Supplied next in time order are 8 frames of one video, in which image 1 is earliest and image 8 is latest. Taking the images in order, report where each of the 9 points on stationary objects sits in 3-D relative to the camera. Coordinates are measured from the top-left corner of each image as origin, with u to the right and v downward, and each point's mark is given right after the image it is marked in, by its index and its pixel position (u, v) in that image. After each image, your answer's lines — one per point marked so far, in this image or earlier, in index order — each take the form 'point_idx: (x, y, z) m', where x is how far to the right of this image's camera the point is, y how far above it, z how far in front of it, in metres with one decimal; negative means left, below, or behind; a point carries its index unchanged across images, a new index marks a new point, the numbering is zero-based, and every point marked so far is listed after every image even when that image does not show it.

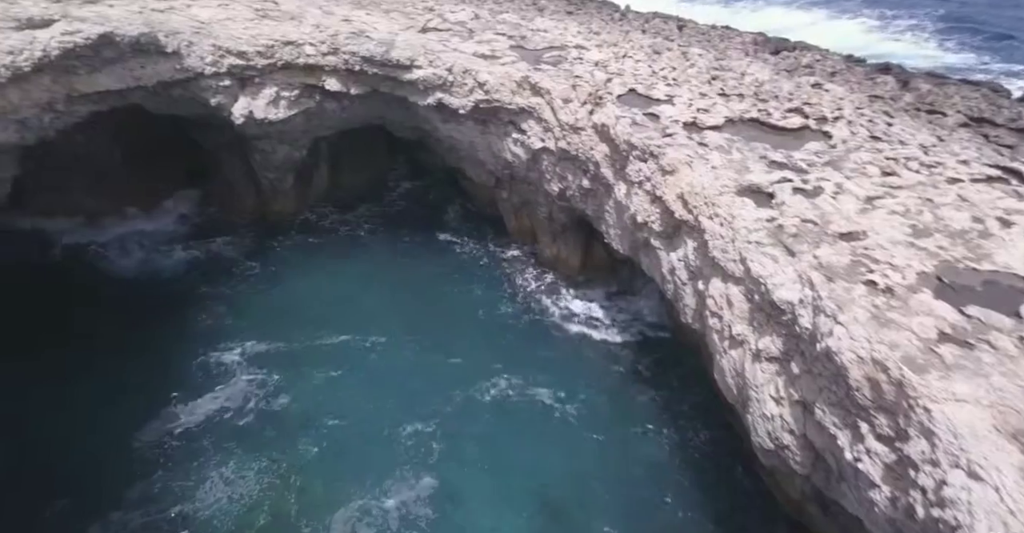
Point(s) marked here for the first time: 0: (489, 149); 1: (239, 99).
0: (-0.6, +2.7, +15.1) m
1: (-5.7, +3.6, +13.8) m
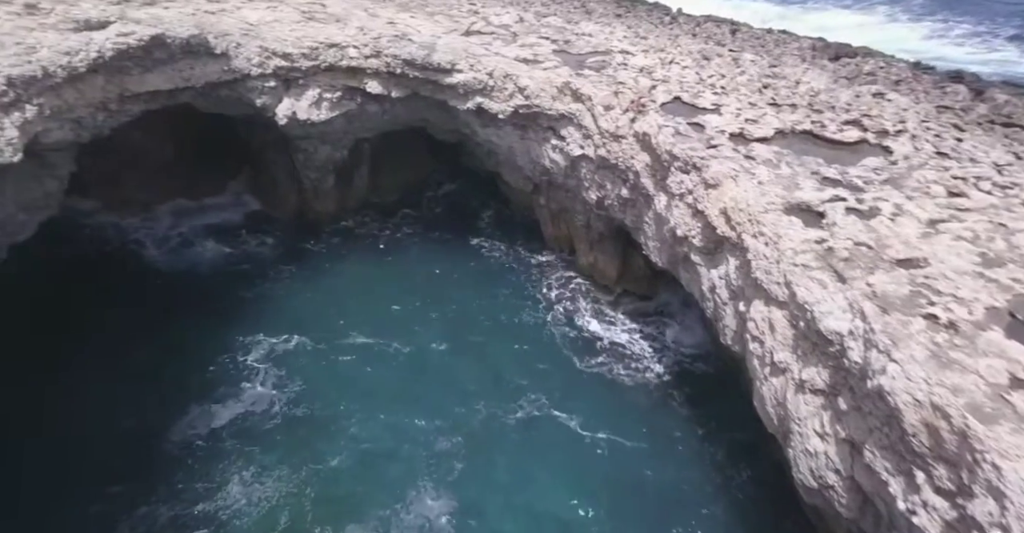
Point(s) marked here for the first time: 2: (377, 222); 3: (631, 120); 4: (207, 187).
0: (+0.3, +2.6, +14.8) m
1: (-4.9, +3.6, +13.8) m
2: (-3.4, +1.1, +17.1) m
3: (+2.1, +2.6, +11.4) m
4: (-8.1, +2.1, +17.3) m
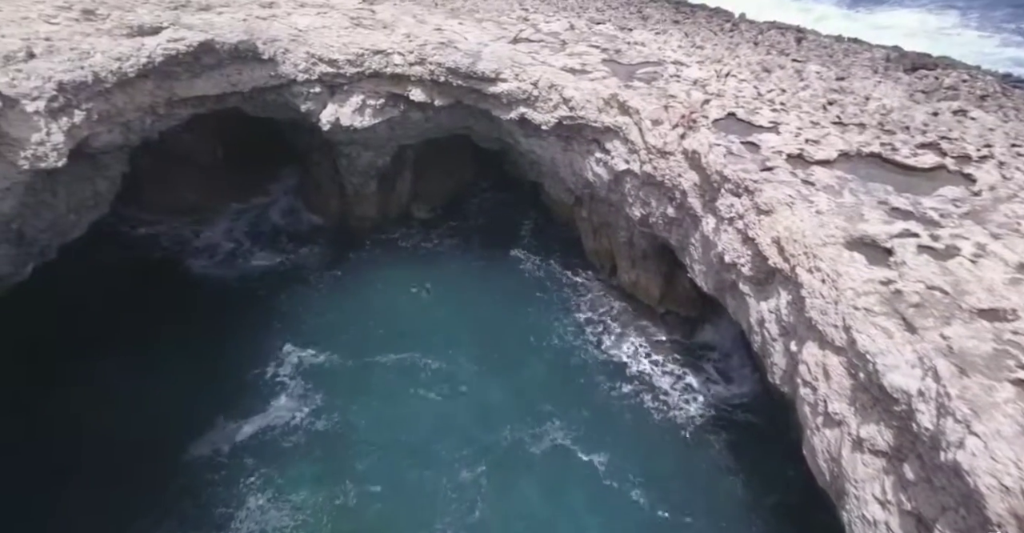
0: (+1.3, +2.2, +14.3) m
1: (-3.9, +3.4, +13.7) m
2: (-2.3, +0.9, +16.8) m
3: (+2.8, +2.1, +10.8) m
4: (-6.9, +2.0, +17.4) m
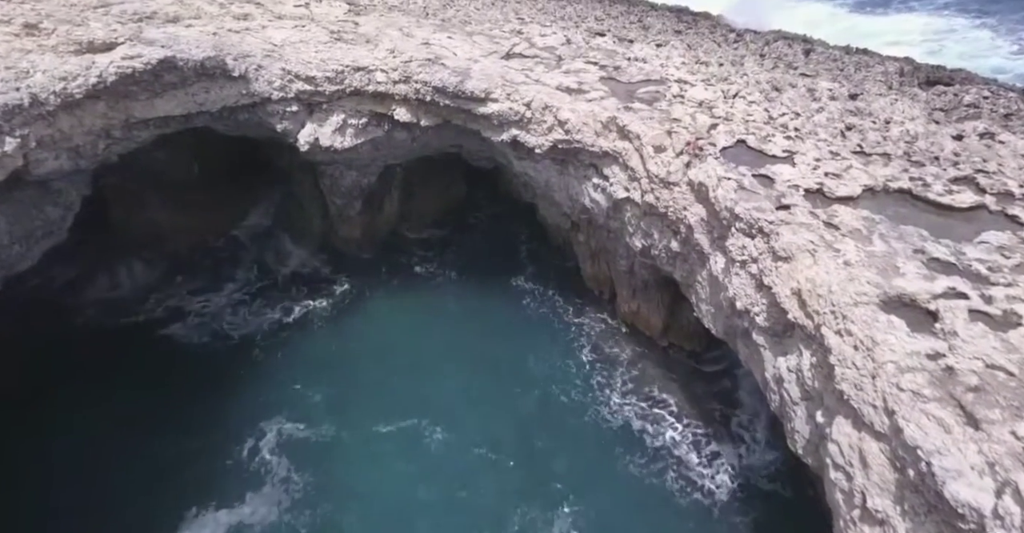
0: (+1.1, +1.5, +13.4) m
1: (-4.1, +2.8, +12.8) m
2: (-2.5, +0.2, +15.9) m
3: (+2.6, +1.5, +9.9) m
4: (-7.1, +1.4, +16.4) m
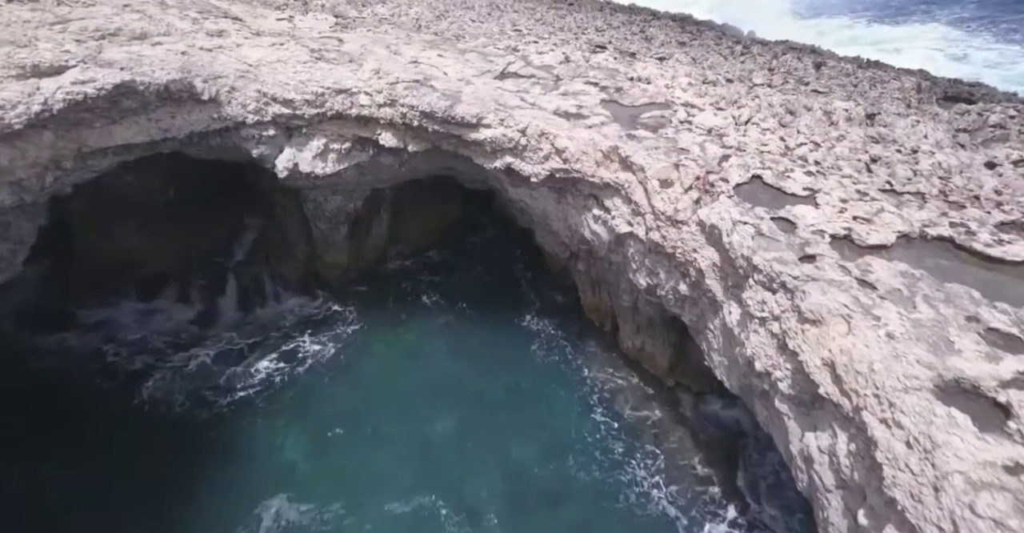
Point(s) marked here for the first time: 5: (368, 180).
0: (+1.0, +0.9, +12.4) m
1: (-4.2, +2.1, +11.9) m
2: (-2.7, -0.5, +14.9) m
3: (+2.5, +0.9, +9.0) m
4: (-7.2, +0.7, +15.5) m
5: (-3.0, +1.8, +13.4) m
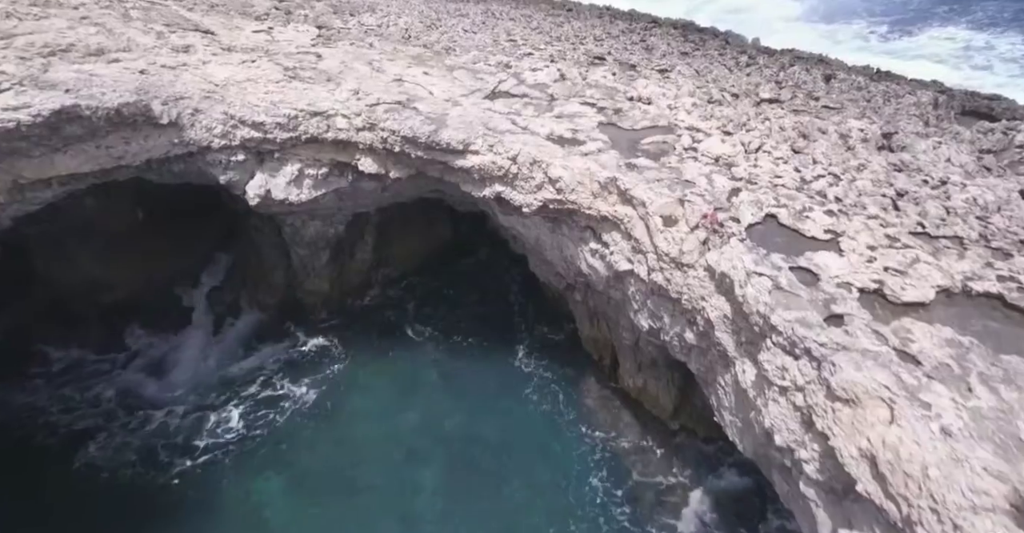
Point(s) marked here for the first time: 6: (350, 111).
0: (+0.8, +0.2, +11.5) m
1: (-4.4, +1.5, +10.9) m
2: (-2.9, -1.1, +14.0) m
3: (+2.4, +0.3, +8.1) m
4: (-7.4, +0.1, +14.5) m
5: (-3.2, +1.2, +12.5) m
6: (-2.6, +2.5, +10.5) m
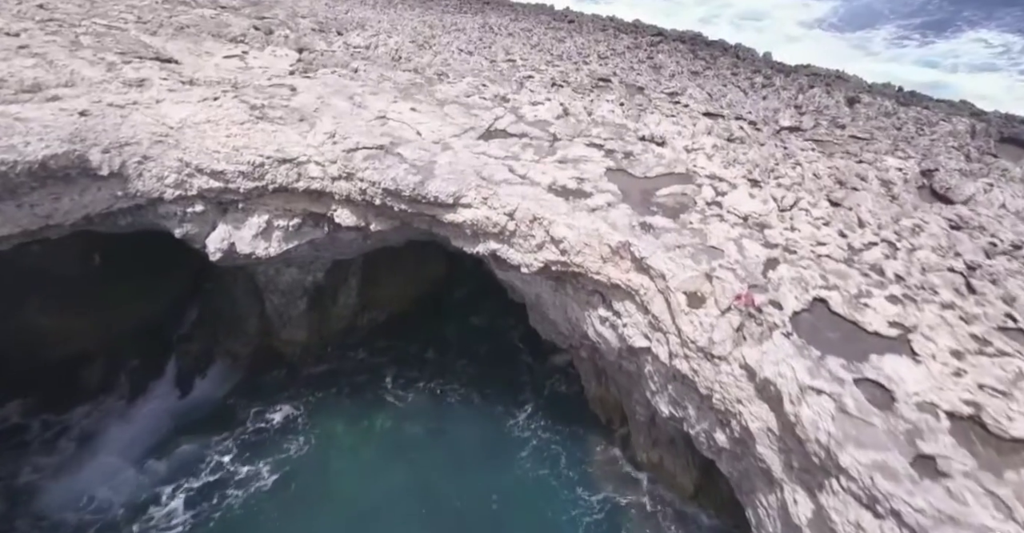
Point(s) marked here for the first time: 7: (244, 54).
0: (+0.8, -0.8, +10.1) m
1: (-4.4, +0.5, +9.5) m
2: (-2.9, -2.1, +12.5) m
3: (+2.3, -0.7, +6.7) m
4: (-7.5, -1.0, +13.1) m
5: (-3.2, +0.2, +11.1) m
6: (-2.7, +1.5, +9.1) m
7: (-5.5, +4.3, +13.4) m
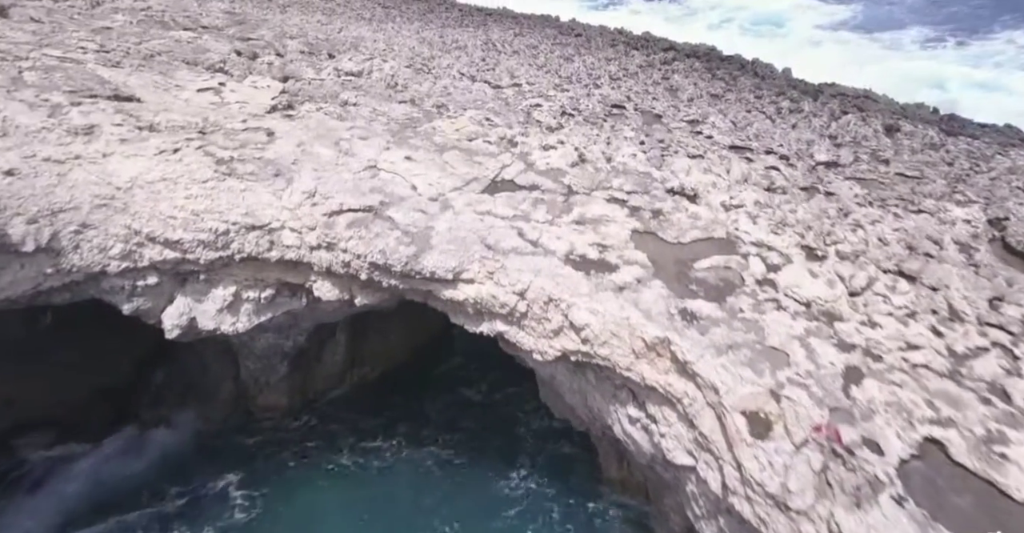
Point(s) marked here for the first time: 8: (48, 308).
0: (+1.0, -1.8, +8.6) m
1: (-4.3, -0.5, +8.0) m
2: (-2.7, -3.2, +11.0) m
3: (+2.5, -1.7, +5.1) m
4: (-7.3, -2.0, +11.6) m
5: (-3.1, -0.9, +9.6) m
6: (-2.5, +0.5, +7.6) m
7: (-5.4, +3.3, +11.9) m
8: (-7.9, -0.8, +11.1) m
